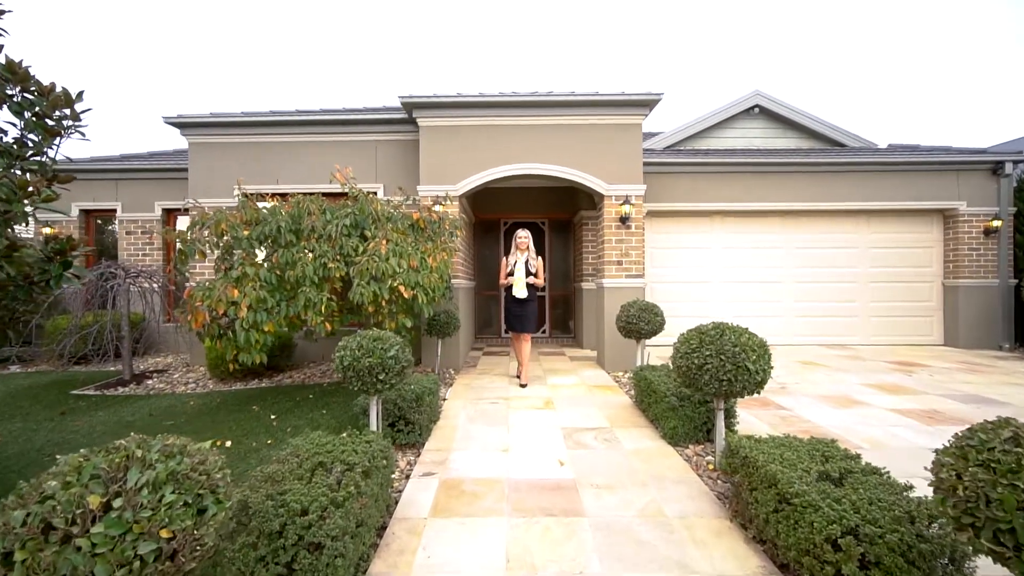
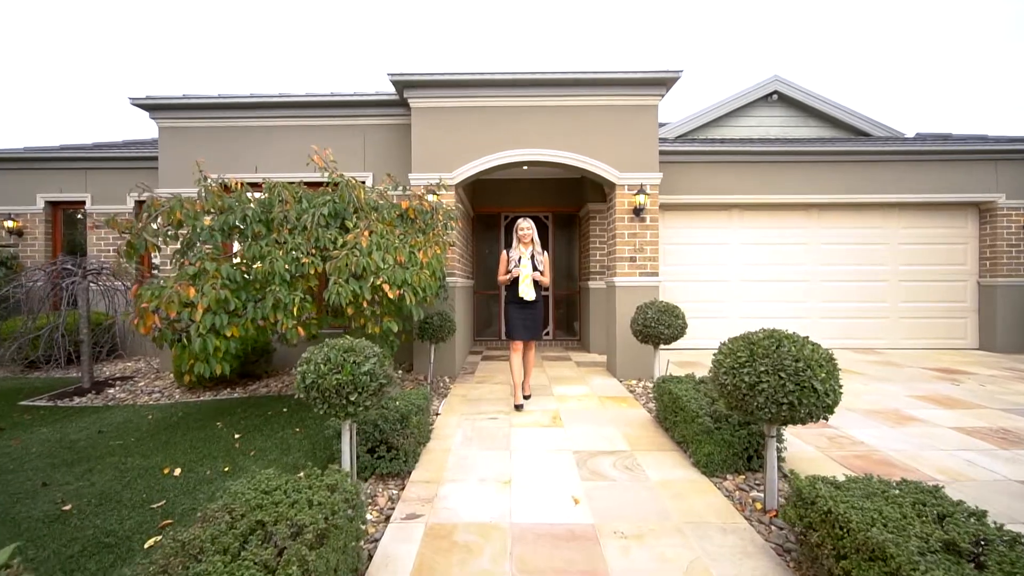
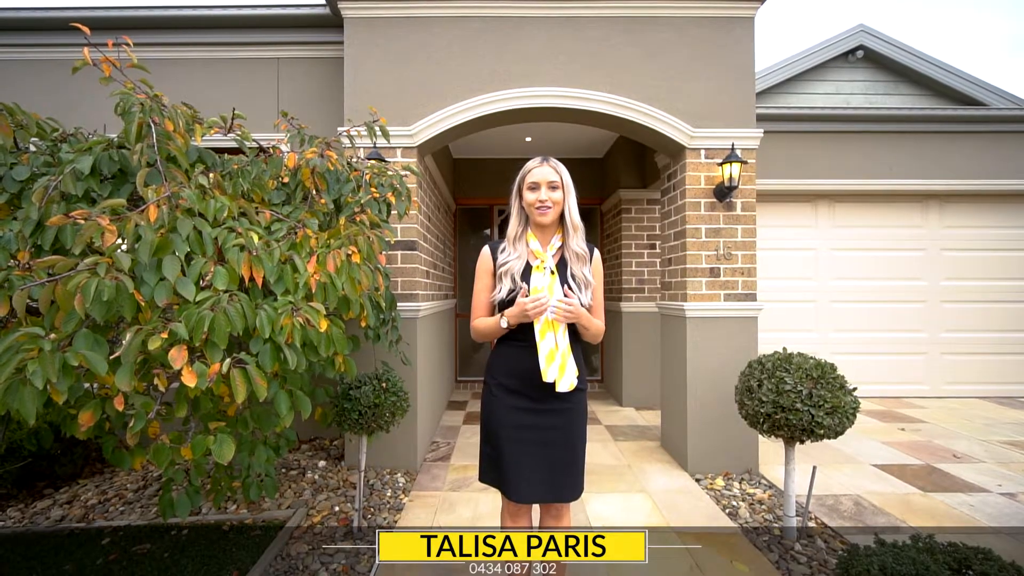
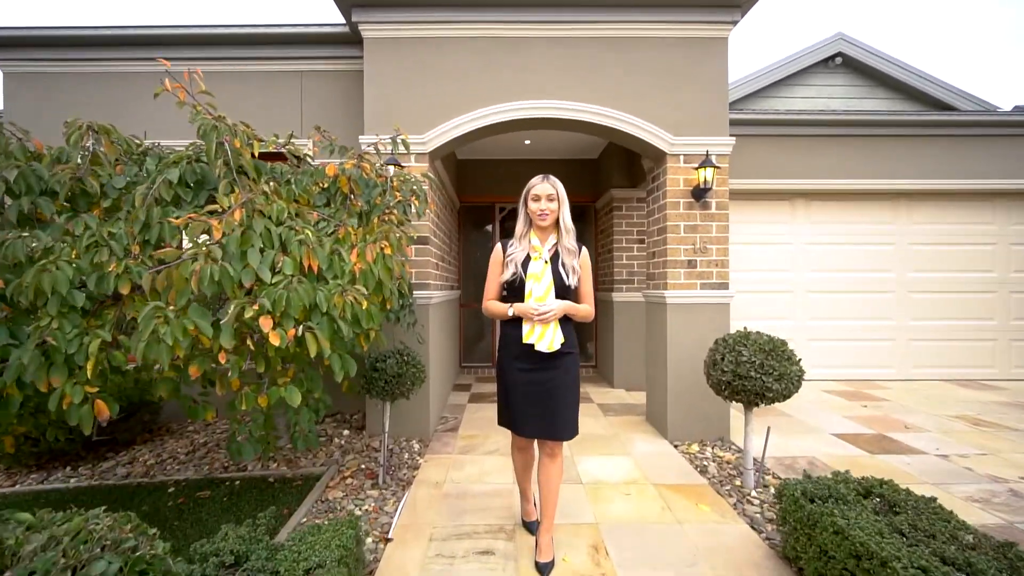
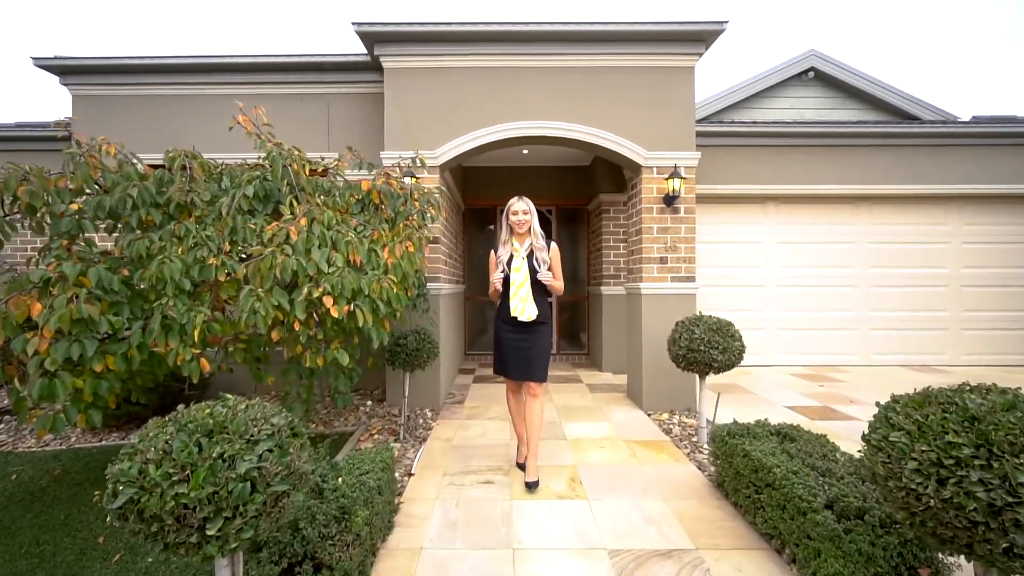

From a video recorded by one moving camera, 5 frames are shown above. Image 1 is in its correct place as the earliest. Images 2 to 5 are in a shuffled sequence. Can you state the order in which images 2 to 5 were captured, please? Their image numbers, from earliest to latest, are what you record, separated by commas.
2, 5, 4, 3
